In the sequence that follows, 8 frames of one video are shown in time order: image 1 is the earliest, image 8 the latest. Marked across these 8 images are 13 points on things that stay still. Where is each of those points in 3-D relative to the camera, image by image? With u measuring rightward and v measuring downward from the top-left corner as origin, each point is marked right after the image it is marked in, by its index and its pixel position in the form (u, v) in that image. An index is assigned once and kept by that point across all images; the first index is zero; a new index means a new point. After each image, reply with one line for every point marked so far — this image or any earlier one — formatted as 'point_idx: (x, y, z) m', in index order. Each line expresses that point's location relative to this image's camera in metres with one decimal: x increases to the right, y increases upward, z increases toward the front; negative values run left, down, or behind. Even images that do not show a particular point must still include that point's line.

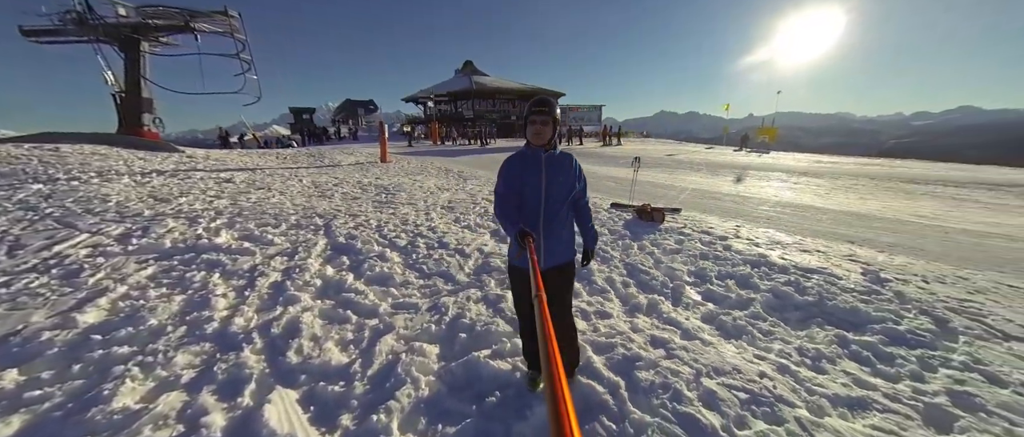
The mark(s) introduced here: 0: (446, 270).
0: (-0.9, -0.7, +4.8) m
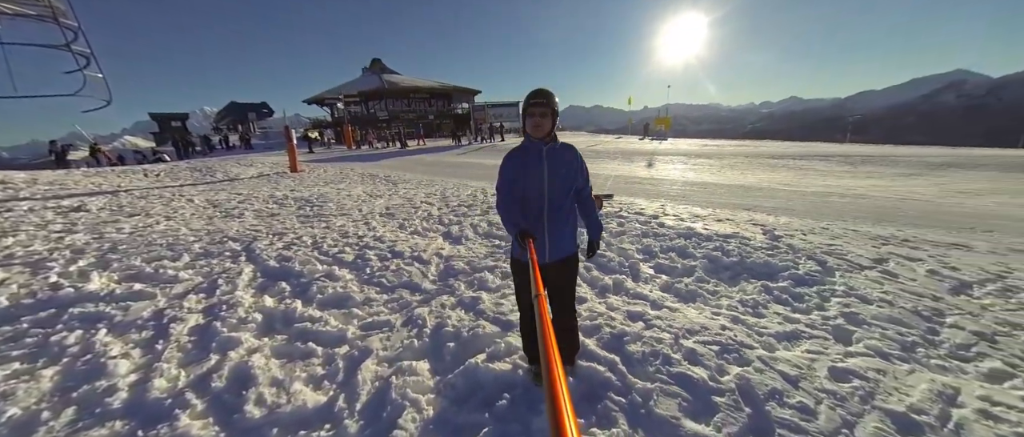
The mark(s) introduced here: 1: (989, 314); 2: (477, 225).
0: (-1.4, -0.8, +4.5) m
1: (+4.6, -0.9, +3.1) m
2: (-0.7, -0.1, +6.5) m
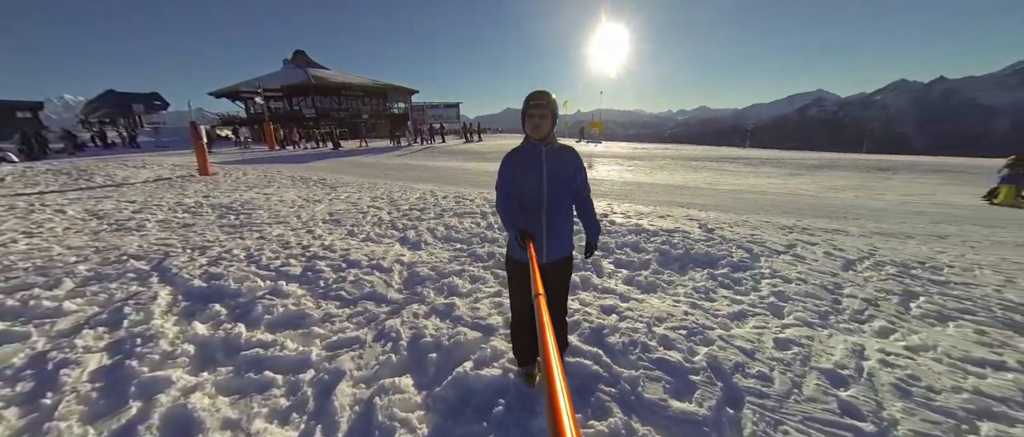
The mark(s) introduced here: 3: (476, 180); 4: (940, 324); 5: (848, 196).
0: (-1.8, -0.9, +4.1) m
1: (+4.3, -0.8, +4.0) m
2: (-1.5, -0.2, +6.2) m
3: (-1.2, +1.2, +10.3) m
4: (+4.2, -1.0, +3.2) m
5: (+7.6, +0.5, +7.4) m
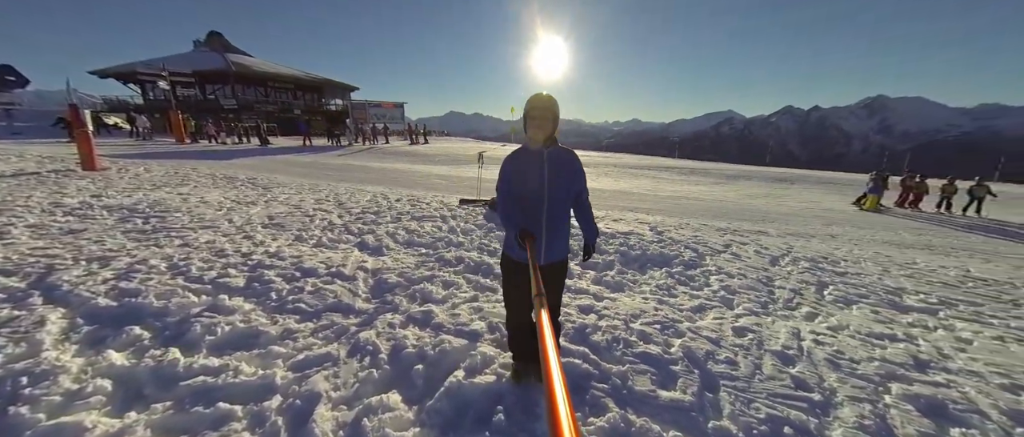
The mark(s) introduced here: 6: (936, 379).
0: (-2.0, -1.0, +3.8) m
1: (+4.0, -0.8, +4.7) m
2: (-2.1, -0.2, +5.9) m
3: (-2.6, +1.1, +9.9) m
4: (+4.0, -1.1, +3.9) m
5: (+6.6, +0.4, +8.6) m
6: (+3.7, -1.4, +2.8) m
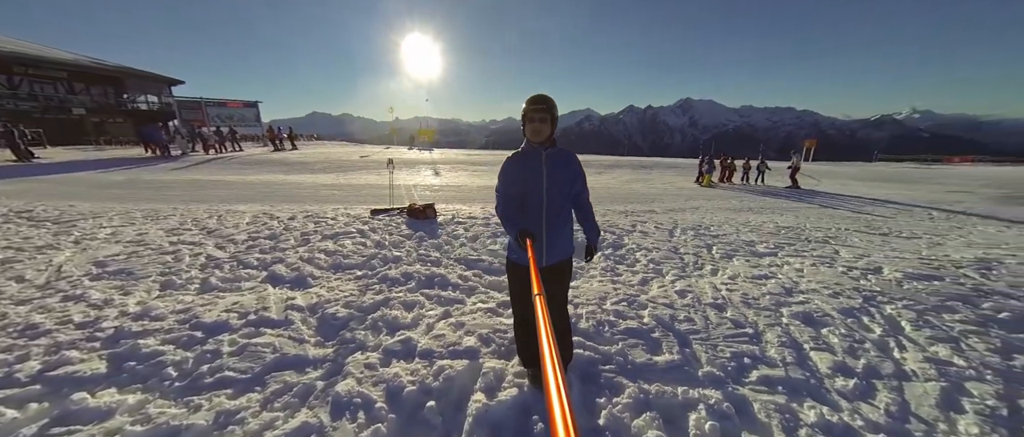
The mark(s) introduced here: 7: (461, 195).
0: (-2.1, -1.2, +2.9) m
1: (+3.2, -0.4, +5.9) m
2: (-3.0, -0.6, +4.8) m
3: (-5.0, +0.6, +8.4) m
4: (+3.5, -0.7, +5.2) m
5: (+4.0, +1.0, +10.5) m
6: (+3.6, -1.0, +4.1) m
7: (-1.5, +0.7, +9.4) m
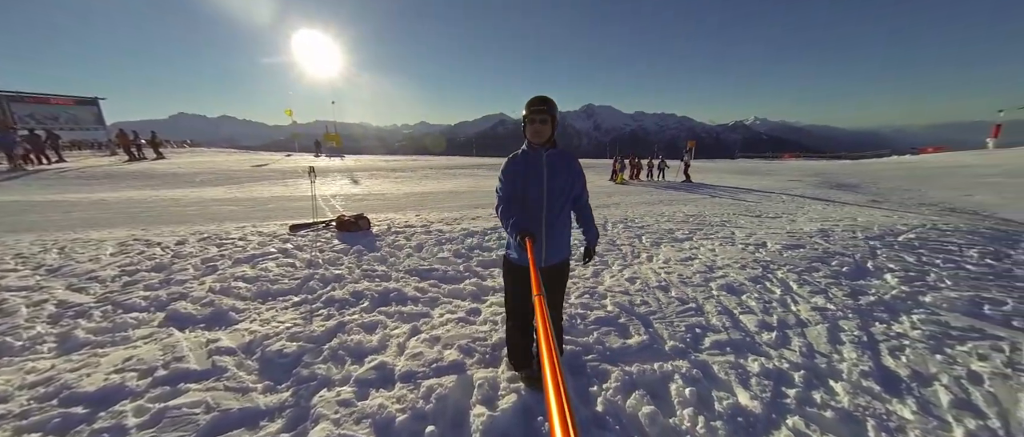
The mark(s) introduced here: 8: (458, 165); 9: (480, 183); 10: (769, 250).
0: (-2.1, -1.4, +2.3) m
1: (+2.2, -0.3, +6.6) m
2: (-3.5, -0.8, +3.9) m
3: (-6.4, +0.1, +6.9) m
4: (+2.7, -0.5, +6.0) m
5: (+1.7, +1.1, +11.2) m
6: (+3.1, -0.8, +4.9) m
7: (-3.3, +0.4, +8.8) m
8: (-2.7, +2.7, +17.1) m
9: (-1.1, +1.4, +12.3) m
10: (+4.4, -0.5, +5.6) m
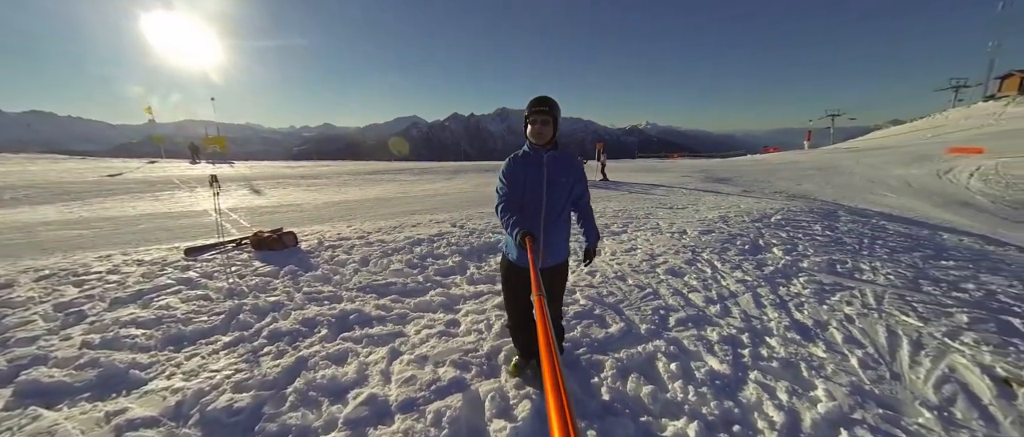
0: (-1.8, -1.5, +1.7) m
1: (+1.1, -0.3, +6.9) m
2: (-3.6, -1.1, +2.9) m
3: (-7.3, -0.3, +5.0) m
4: (+1.8, -0.4, +6.5) m
5: (-0.6, +1.0, +11.3) m
6: (+2.5, -0.7, +5.5) m
7: (-4.7, +0.1, +7.6) m
8: (-6.5, +2.3, +15.8) m
9: (-3.6, +1.1, +11.6) m
10: (+3.5, -0.3, +6.6) m
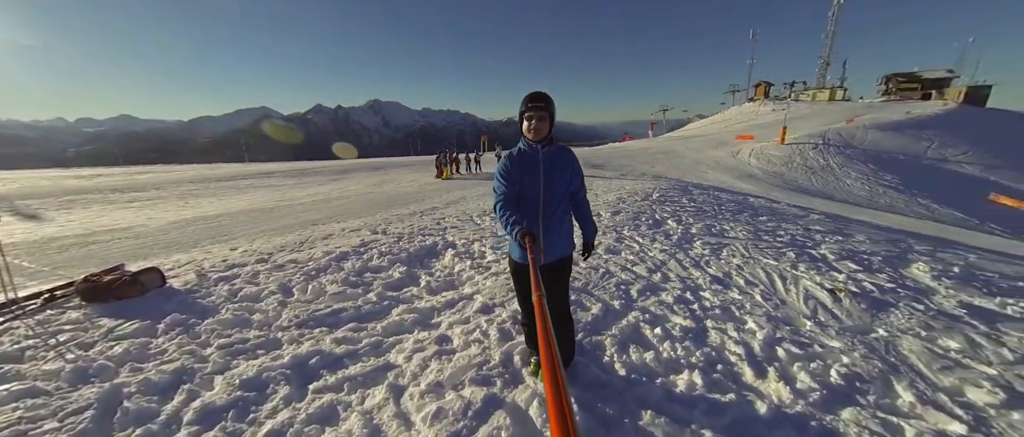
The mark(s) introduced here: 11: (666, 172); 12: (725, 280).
0: (-1.0, -1.6, +1.0) m
1: (-0.3, -0.1, +6.9) m
2: (-3.2, -1.4, +1.5) m
3: (-7.4, -1.0, +2.1) m
4: (+0.5, -0.2, +6.7) m
5: (-3.6, +0.9, +10.3) m
6: (+1.5, -0.4, +6.1) m
7: (-6.0, -0.4, +5.5) m
8: (-10.8, +1.6, +12.4) m
9: (-6.5, +0.7, +9.6) m
10: (+2.1, 0.0, +7.4) m
11: (+6.8, +2.0, +14.4) m
12: (+3.1, -0.9, +4.8) m
